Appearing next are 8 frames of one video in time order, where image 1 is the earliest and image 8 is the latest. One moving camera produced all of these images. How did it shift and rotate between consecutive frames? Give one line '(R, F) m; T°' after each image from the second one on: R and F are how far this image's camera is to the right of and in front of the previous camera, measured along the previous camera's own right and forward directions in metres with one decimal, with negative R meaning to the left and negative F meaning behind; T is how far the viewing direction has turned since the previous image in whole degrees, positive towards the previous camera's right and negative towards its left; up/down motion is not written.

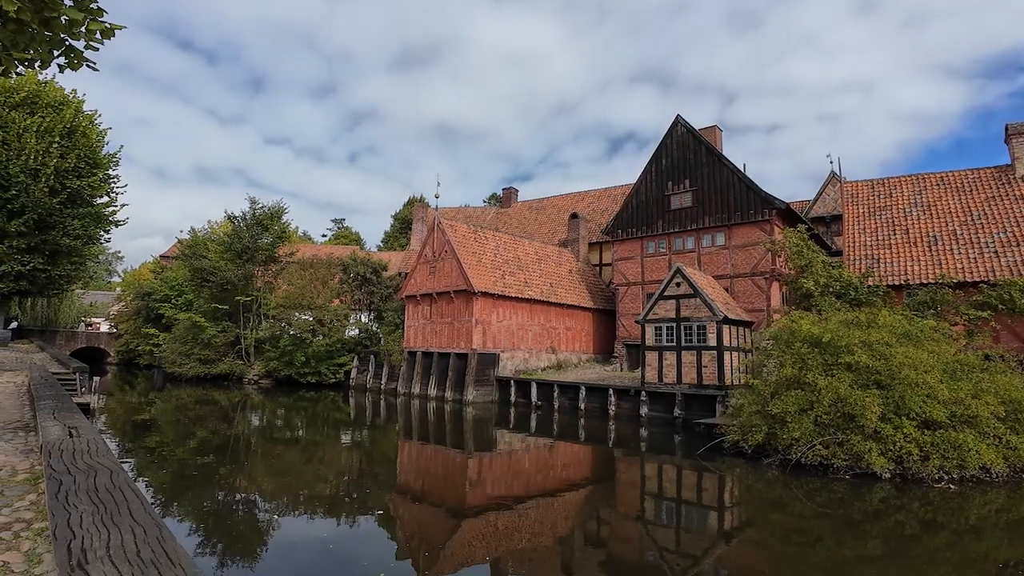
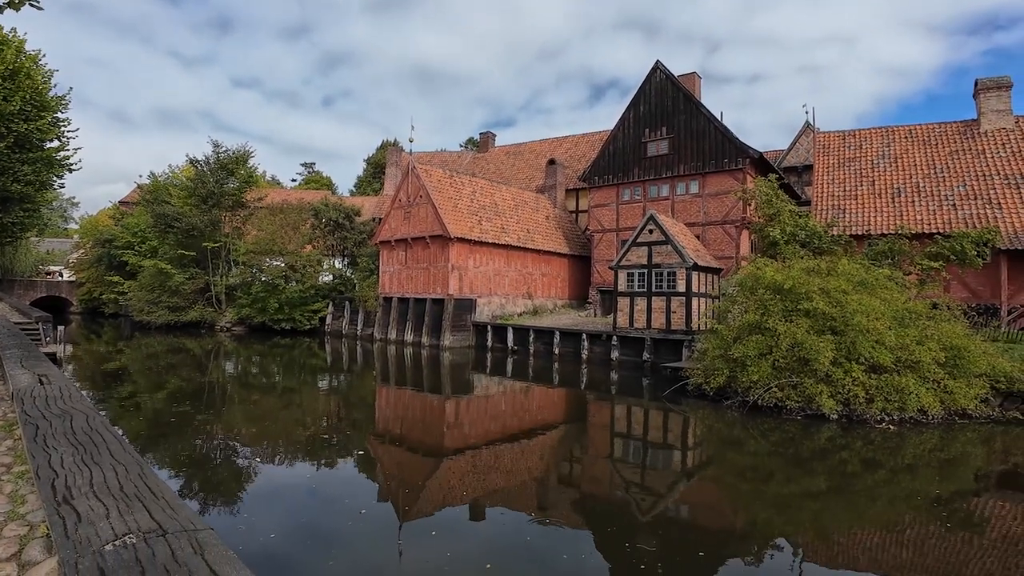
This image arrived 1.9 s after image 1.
(+0.1, -0.2) m; +3°
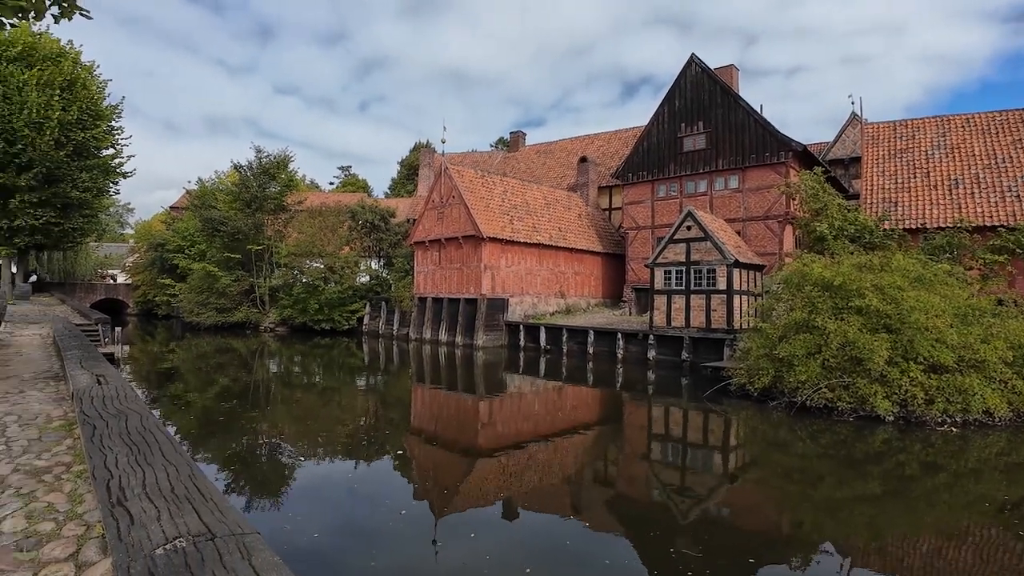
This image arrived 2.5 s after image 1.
(-0.1, +0.2) m; -4°
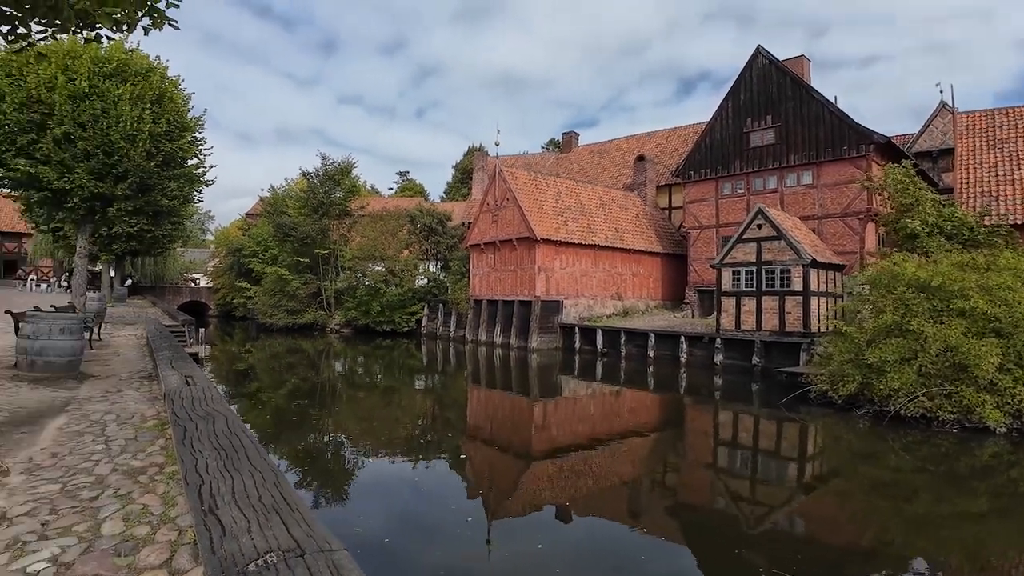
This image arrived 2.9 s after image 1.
(-0.3, +0.3) m; -6°
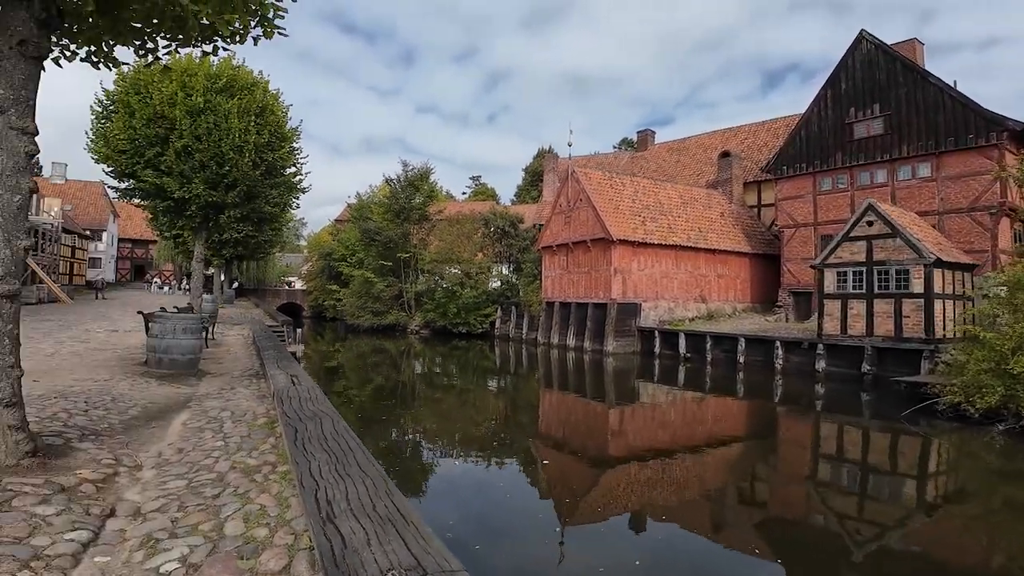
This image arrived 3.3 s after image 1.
(-0.4, +0.3) m; -8°
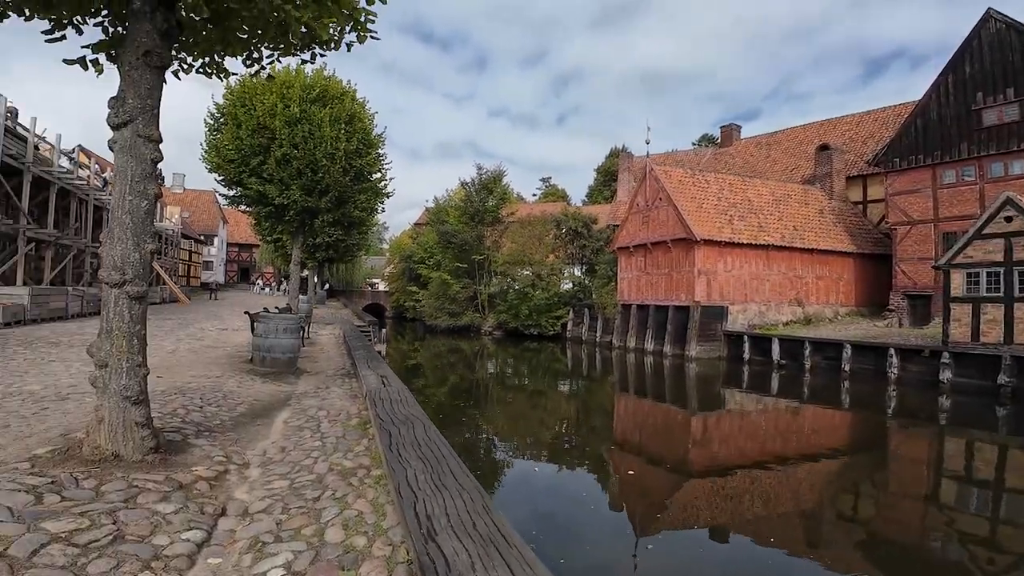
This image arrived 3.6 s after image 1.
(-0.2, +0.2) m; -8°
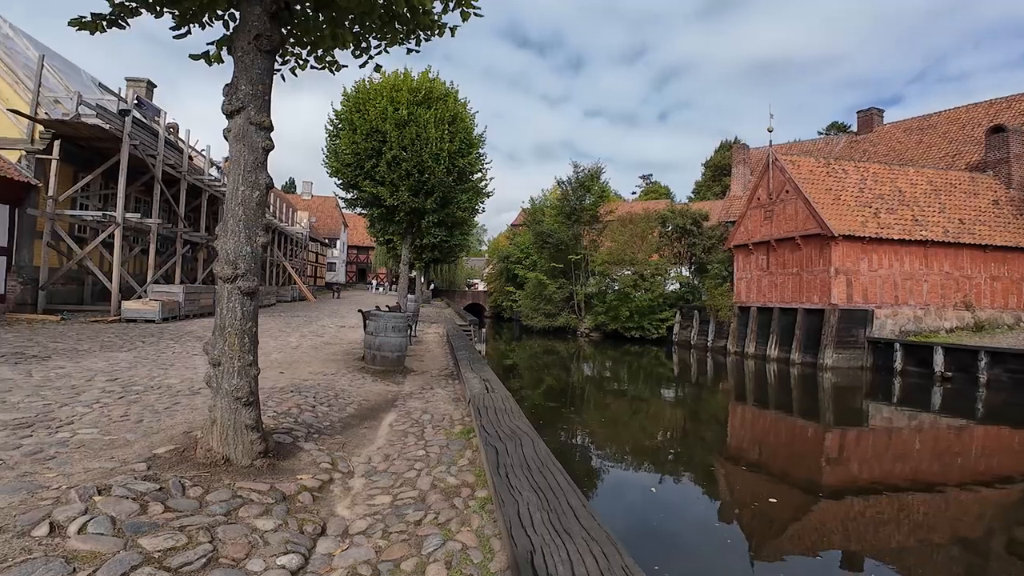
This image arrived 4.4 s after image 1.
(-0.2, +0.6) m; -11°
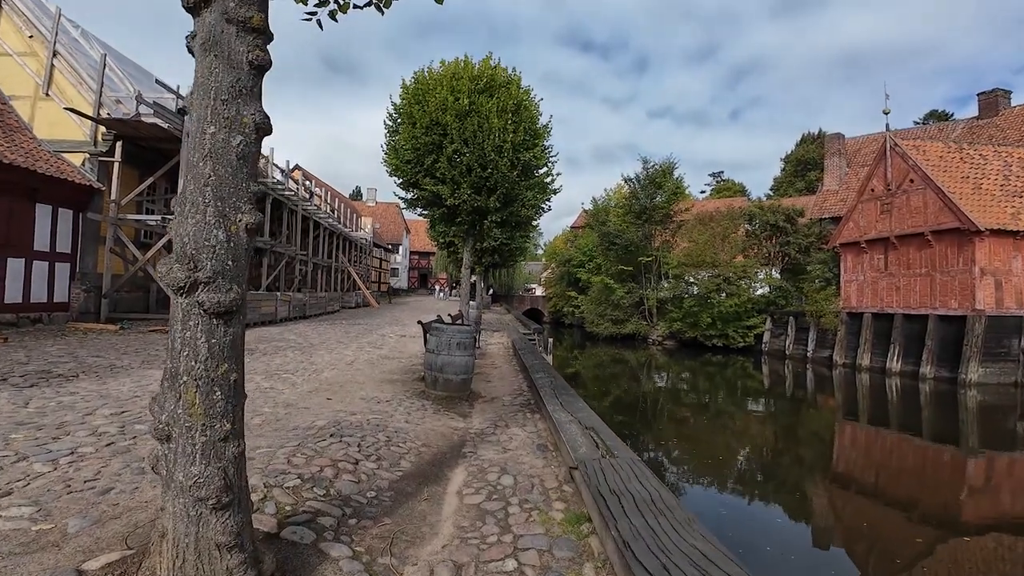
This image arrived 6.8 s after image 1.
(-0.5, +1.7) m; -7°
